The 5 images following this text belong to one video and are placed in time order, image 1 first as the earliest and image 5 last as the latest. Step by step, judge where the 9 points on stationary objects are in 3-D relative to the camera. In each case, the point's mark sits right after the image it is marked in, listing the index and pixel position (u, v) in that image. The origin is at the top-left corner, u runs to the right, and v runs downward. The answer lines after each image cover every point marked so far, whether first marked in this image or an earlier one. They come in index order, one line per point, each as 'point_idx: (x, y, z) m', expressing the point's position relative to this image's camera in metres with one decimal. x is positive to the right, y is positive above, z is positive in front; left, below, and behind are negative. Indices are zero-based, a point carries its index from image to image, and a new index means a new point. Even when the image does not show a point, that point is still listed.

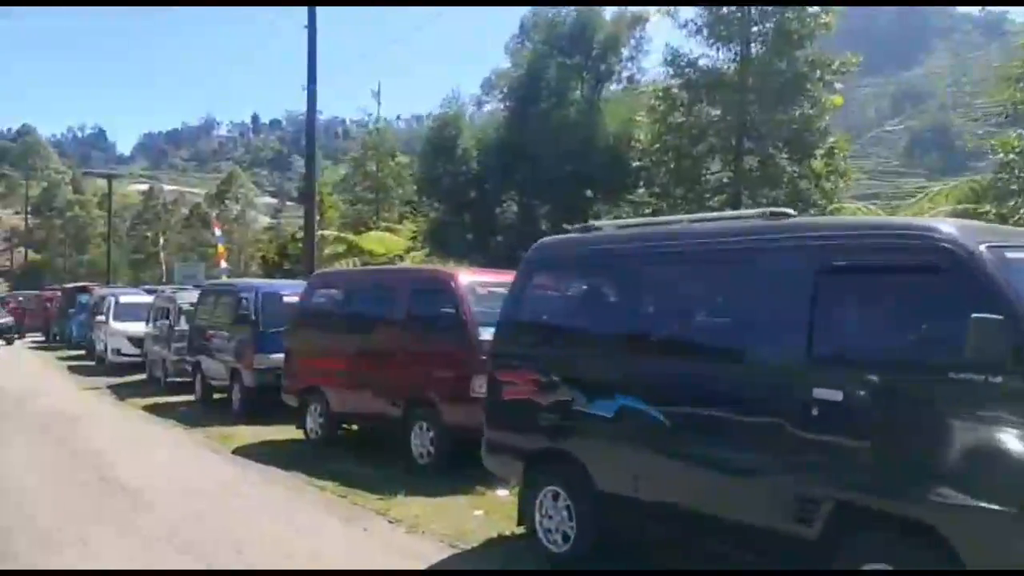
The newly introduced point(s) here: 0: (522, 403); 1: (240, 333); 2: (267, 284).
0: (+0.2, -1.1, +7.7) m
1: (-5.5, -0.9, +17.2) m
2: (-5.0, +0.1, +17.5) m
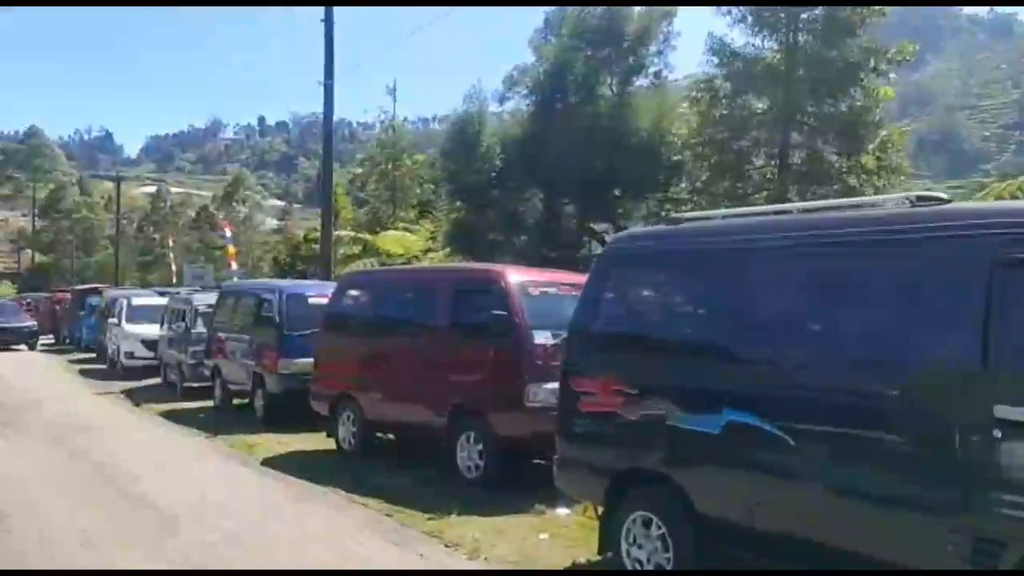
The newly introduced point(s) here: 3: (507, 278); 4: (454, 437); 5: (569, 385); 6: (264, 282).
0: (+0.8, -1.1, +6.8) m
1: (-4.8, -0.9, +16.4) m
2: (-4.3, +0.1, +16.7) m
3: (-0.1, +0.1, +10.4) m
4: (-0.7, -1.9, +10.7) m
5: (+0.5, -0.8, +7.2) m
6: (-5.1, +0.1, +17.6) m
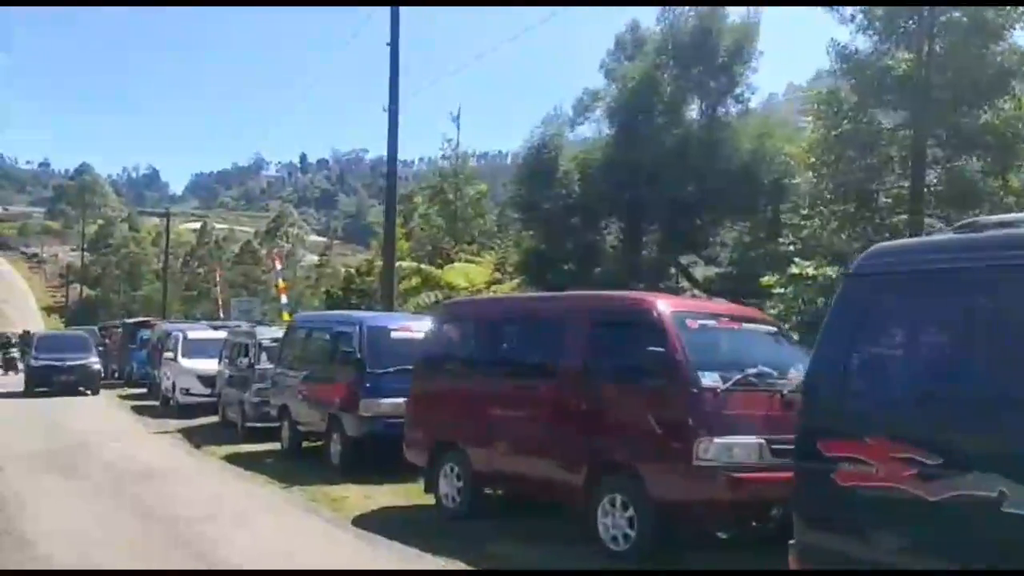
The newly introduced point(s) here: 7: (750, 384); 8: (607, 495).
0: (+2.2, -1.2, +5.0) m
1: (-3.0, -1.5, +14.9) m
2: (-2.5, -0.5, +15.2) m
3: (+1.5, -0.2, +8.7) m
4: (+0.9, -2.2, +8.9) m
5: (+2.0, -1.0, +5.4) m
6: (-3.2, -0.5, +16.0) m
7: (+2.3, -0.9, +8.2) m
8: (+1.0, -2.1, +8.7) m
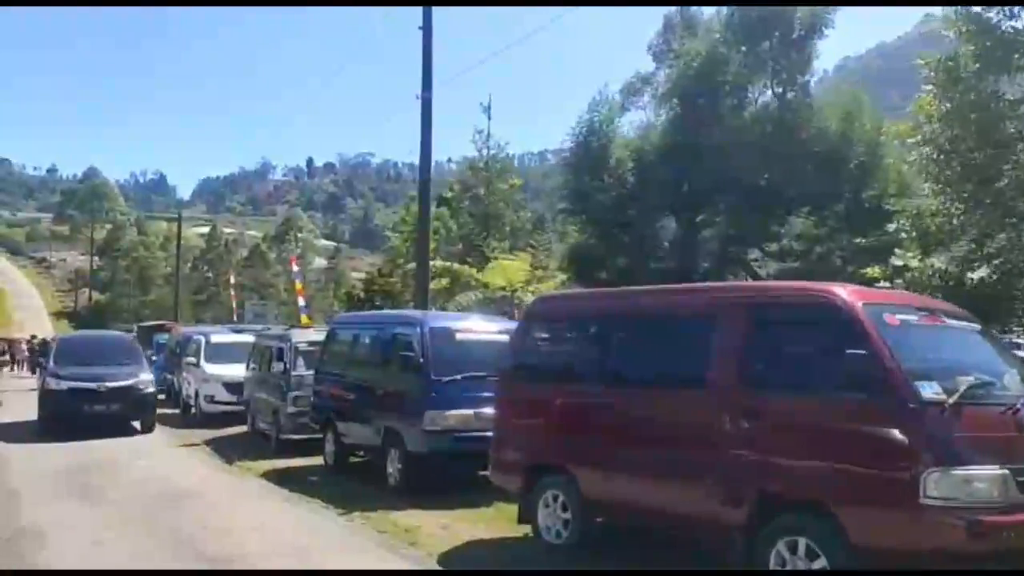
0: (+3.4, -1.1, +3.2) m
1: (-1.7, -1.4, +13.1) m
2: (-1.2, -0.4, +13.4) m
3: (+2.7, -0.1, +6.9) m
4: (+2.1, -2.1, +7.1) m
5: (+3.1, -0.9, +3.6) m
6: (-2.0, -0.4, +14.2) m
7: (+3.5, -0.8, +6.4) m
8: (+2.2, -2.0, +6.9) m
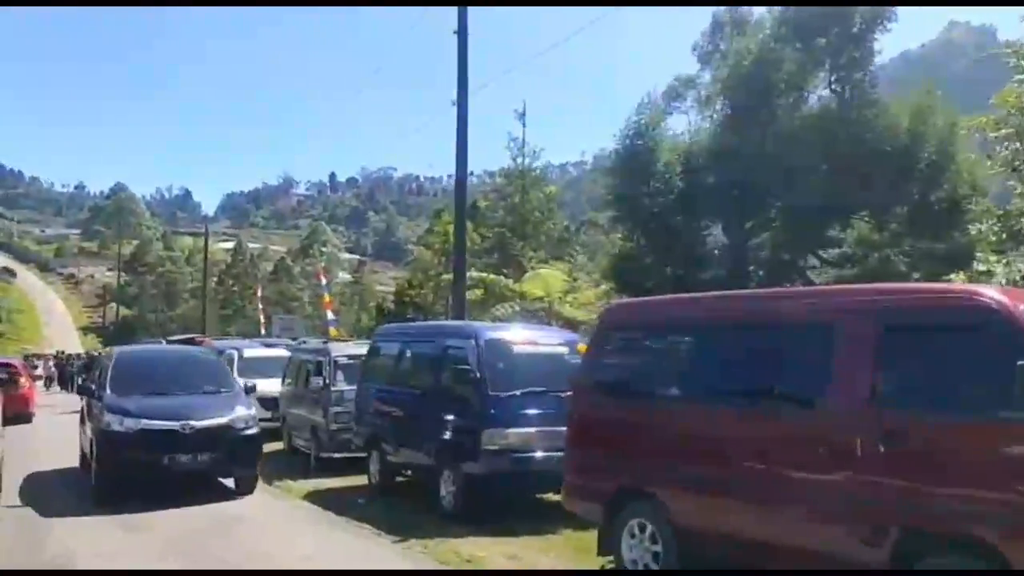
0: (+4.0, -1.1, +2.2) m
1: (-0.9, -1.6, +12.2) m
2: (-0.3, -0.6, +12.5) m
3: (+3.4, -0.1, +5.9) m
4: (+2.8, -2.1, +6.1) m
5: (+3.8, -0.9, +2.6) m
6: (-1.1, -0.6, +13.4) m
7: (+4.2, -0.8, +5.4) m
8: (+2.9, -2.0, +5.9) m
